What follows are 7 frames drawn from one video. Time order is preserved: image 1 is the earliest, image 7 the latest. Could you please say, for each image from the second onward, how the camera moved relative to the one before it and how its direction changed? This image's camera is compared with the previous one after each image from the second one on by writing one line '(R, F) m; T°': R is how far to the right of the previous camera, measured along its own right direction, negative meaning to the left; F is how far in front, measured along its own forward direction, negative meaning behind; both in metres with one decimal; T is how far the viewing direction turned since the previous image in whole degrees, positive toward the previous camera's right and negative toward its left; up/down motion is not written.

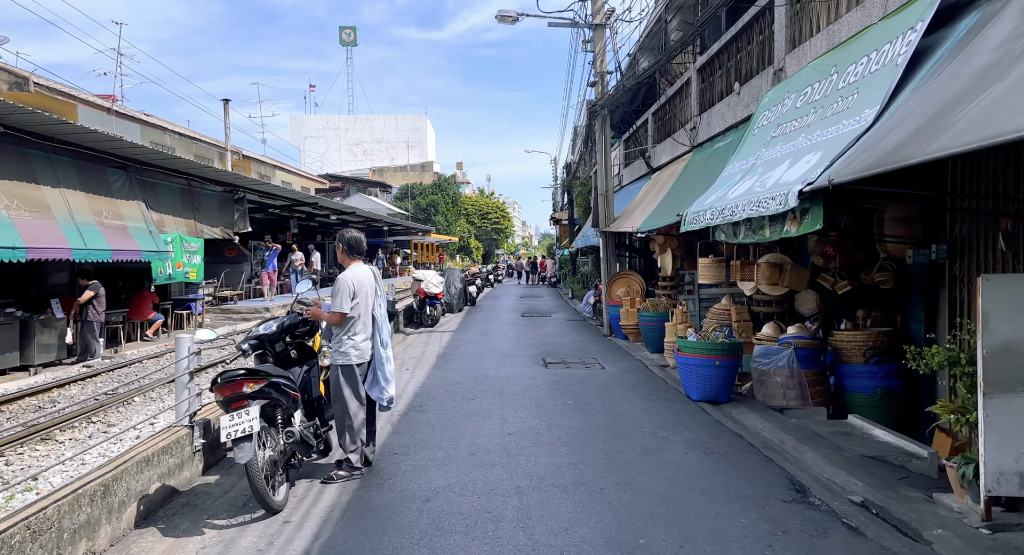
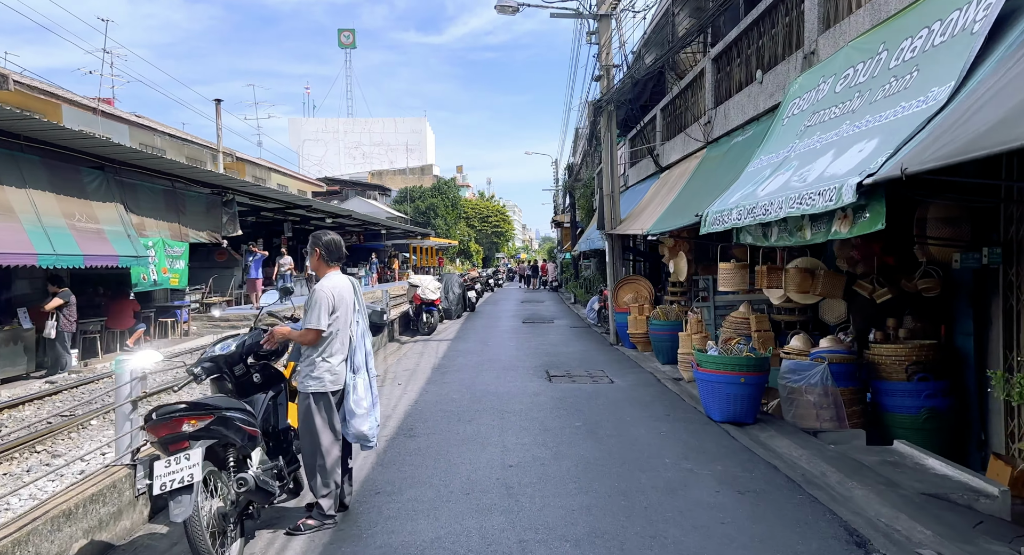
(0.0, +0.7) m; 0°
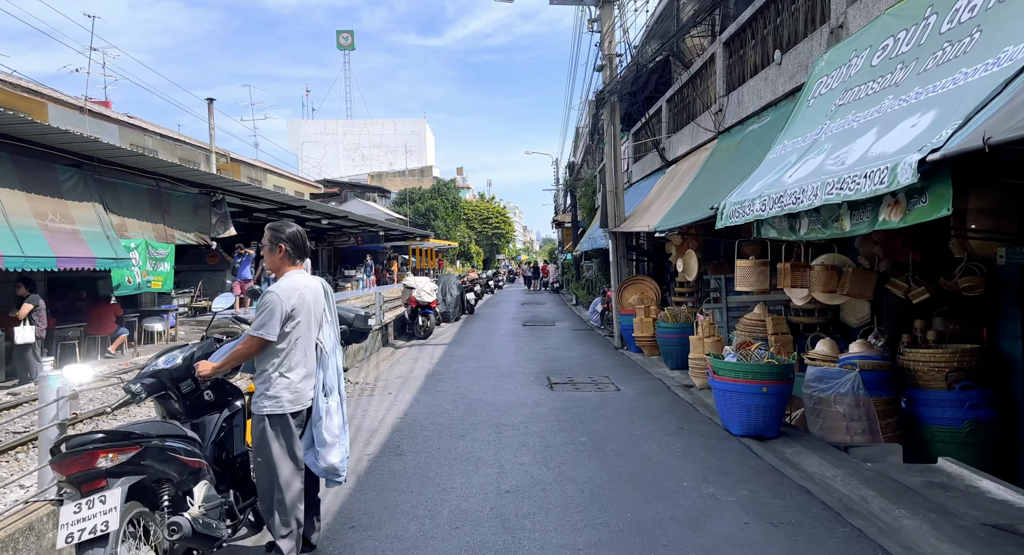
(0.0, +0.6) m; 0°
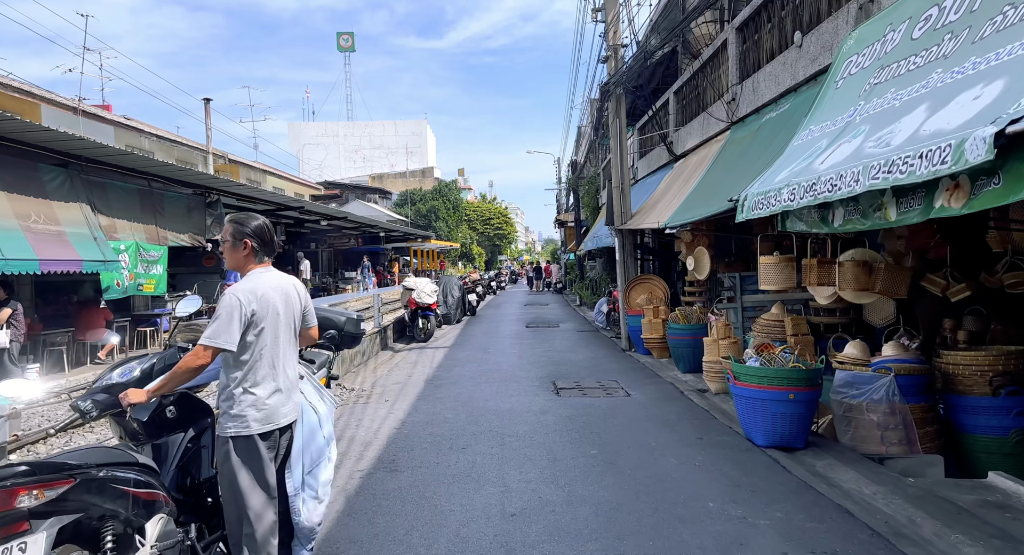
(0.0, +0.4) m; 0°
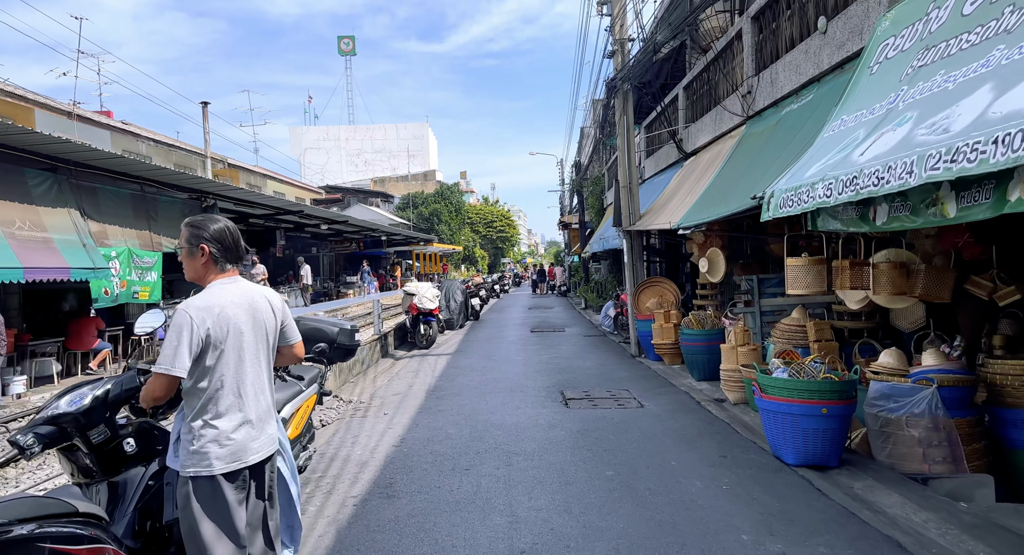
(0.0, +0.4) m; 0°
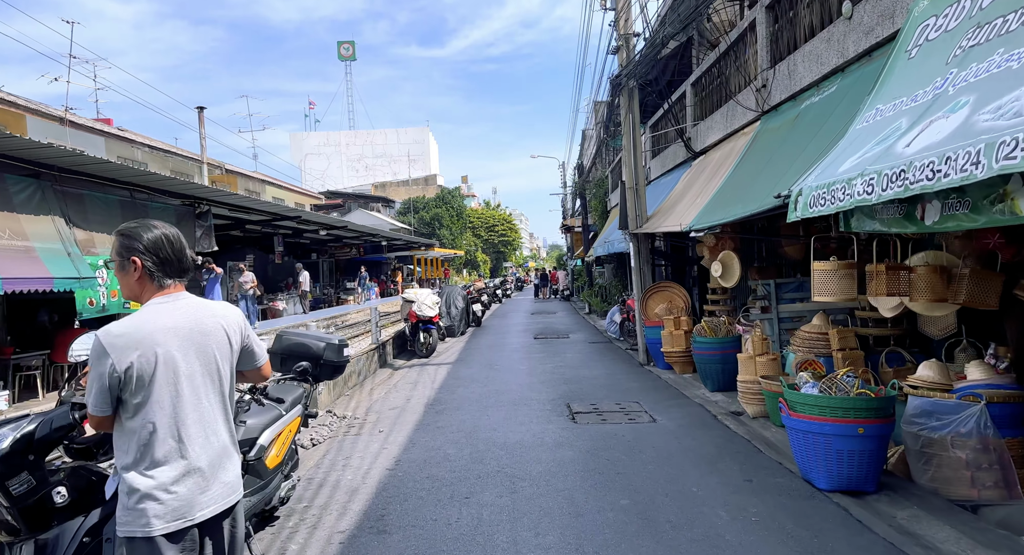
(0.0, +0.4) m; 0°
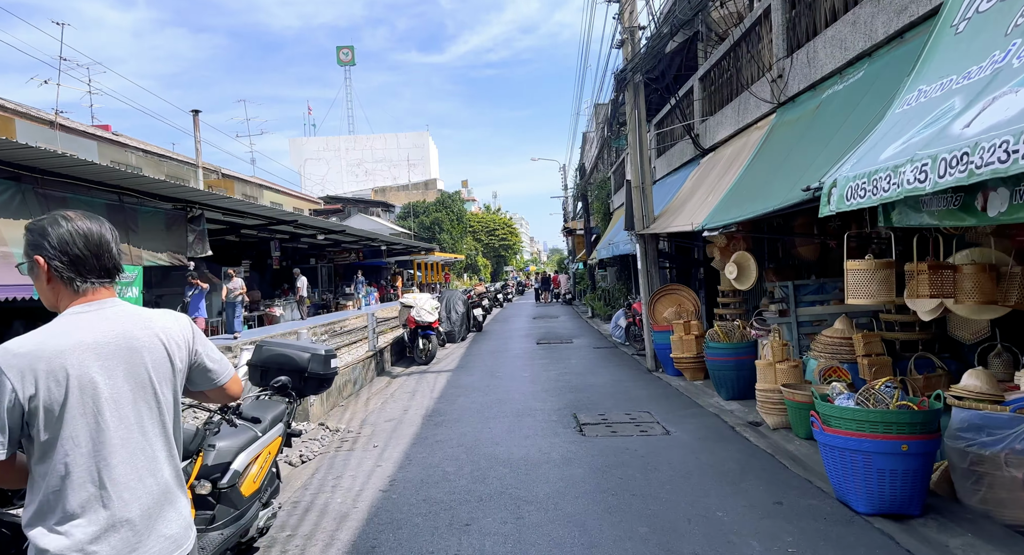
(0.0, +0.4) m; 0°
